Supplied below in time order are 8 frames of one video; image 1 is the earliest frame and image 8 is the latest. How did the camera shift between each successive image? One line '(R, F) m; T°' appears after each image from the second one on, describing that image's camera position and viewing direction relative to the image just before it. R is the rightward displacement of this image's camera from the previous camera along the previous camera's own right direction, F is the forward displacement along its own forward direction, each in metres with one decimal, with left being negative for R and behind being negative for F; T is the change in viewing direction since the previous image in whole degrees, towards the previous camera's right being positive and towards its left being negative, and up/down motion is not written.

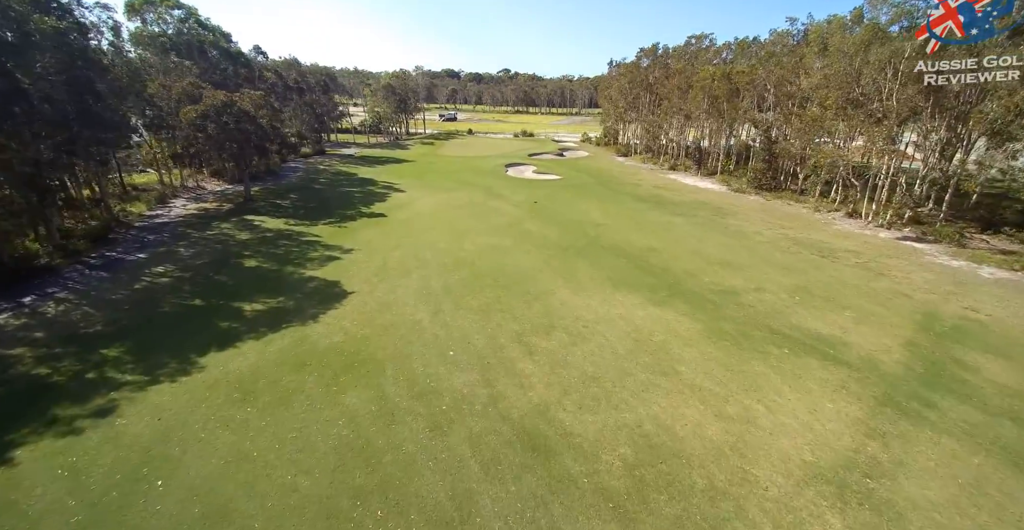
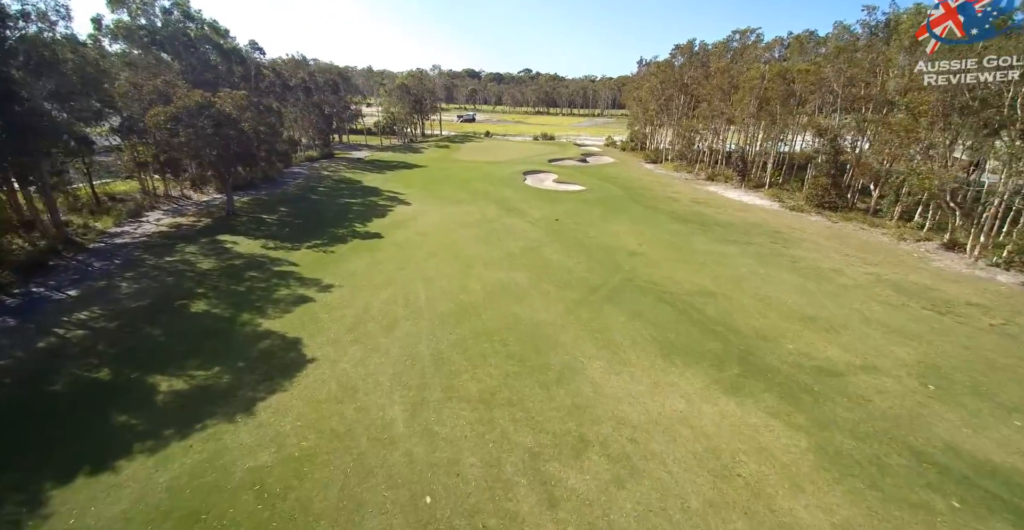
(0.0, +4.8) m; -2°
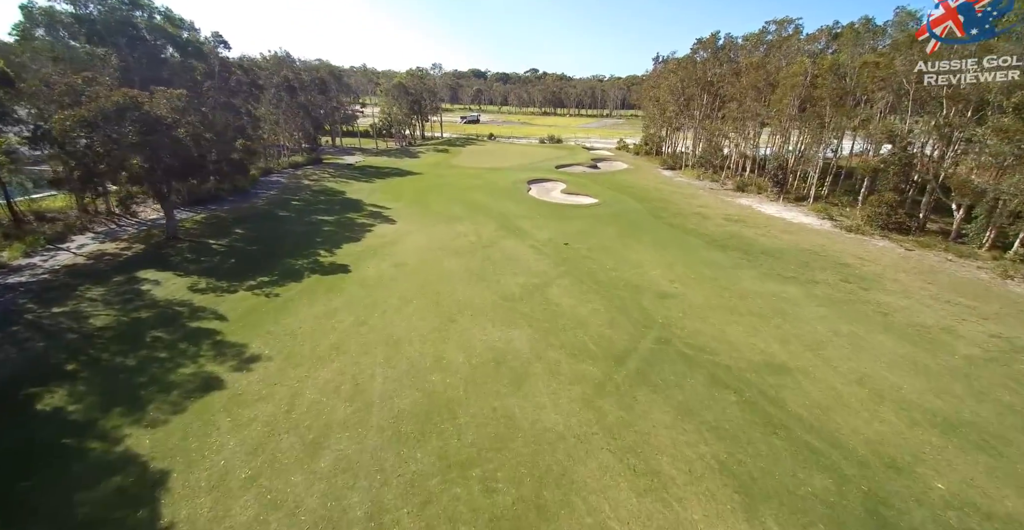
(+0.3, +5.4) m; -1°
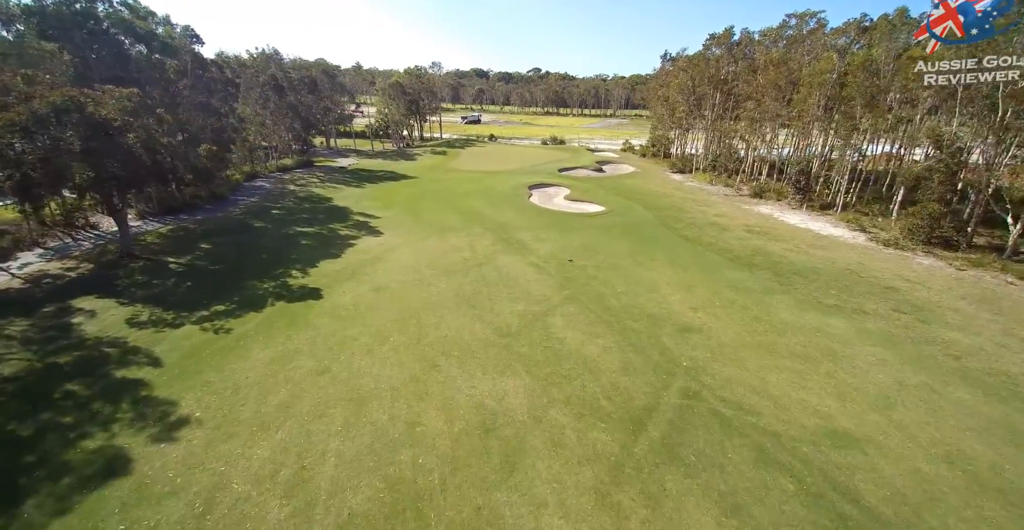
(+0.3, +2.8) m; 0°
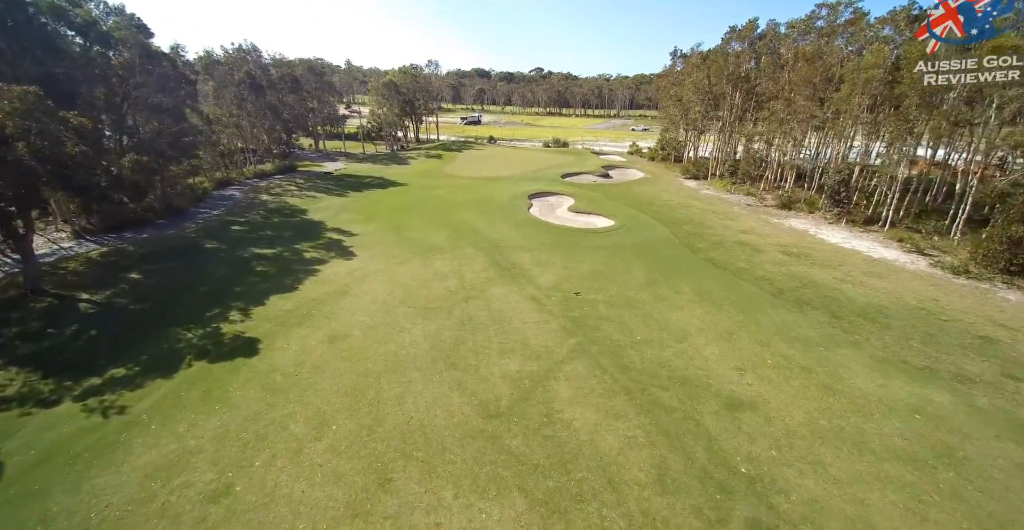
(+0.3, +4.1) m; 0°
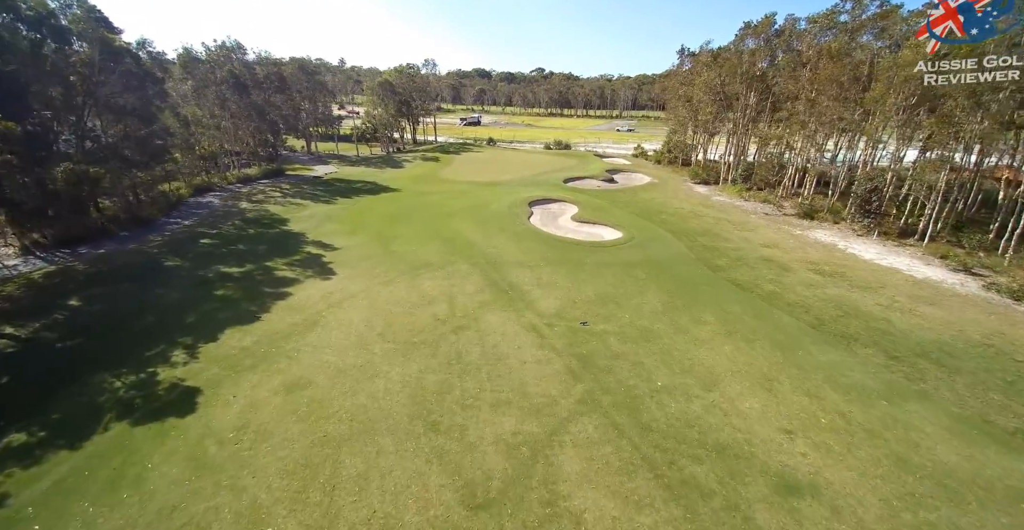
(+0.2, +2.6) m; 0°
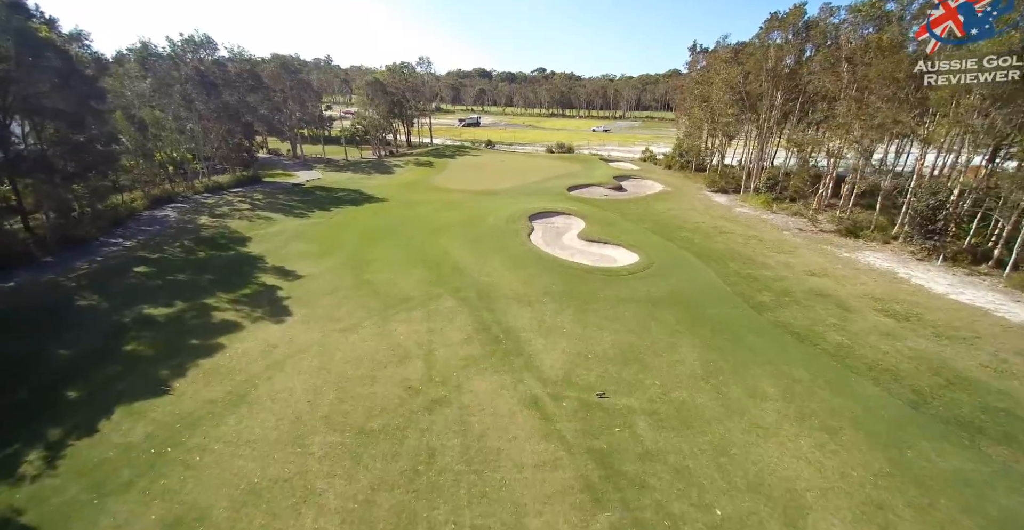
(+0.2, +4.1) m; 0°
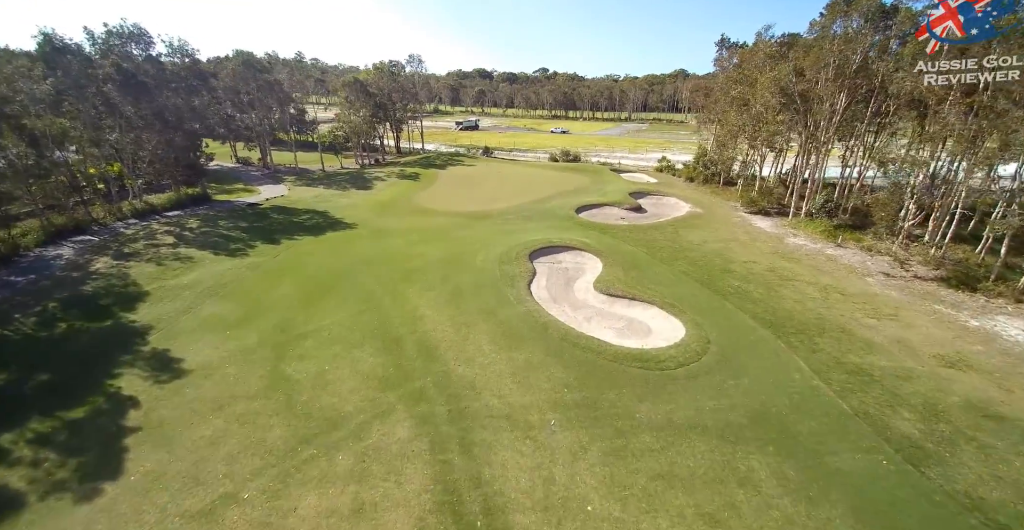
(+0.3, +6.9) m; 0°
